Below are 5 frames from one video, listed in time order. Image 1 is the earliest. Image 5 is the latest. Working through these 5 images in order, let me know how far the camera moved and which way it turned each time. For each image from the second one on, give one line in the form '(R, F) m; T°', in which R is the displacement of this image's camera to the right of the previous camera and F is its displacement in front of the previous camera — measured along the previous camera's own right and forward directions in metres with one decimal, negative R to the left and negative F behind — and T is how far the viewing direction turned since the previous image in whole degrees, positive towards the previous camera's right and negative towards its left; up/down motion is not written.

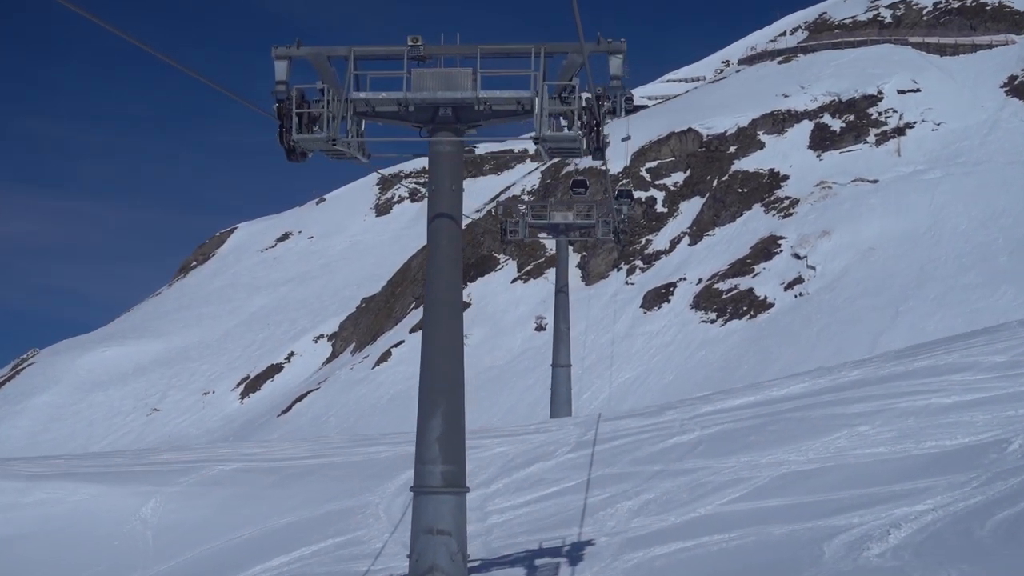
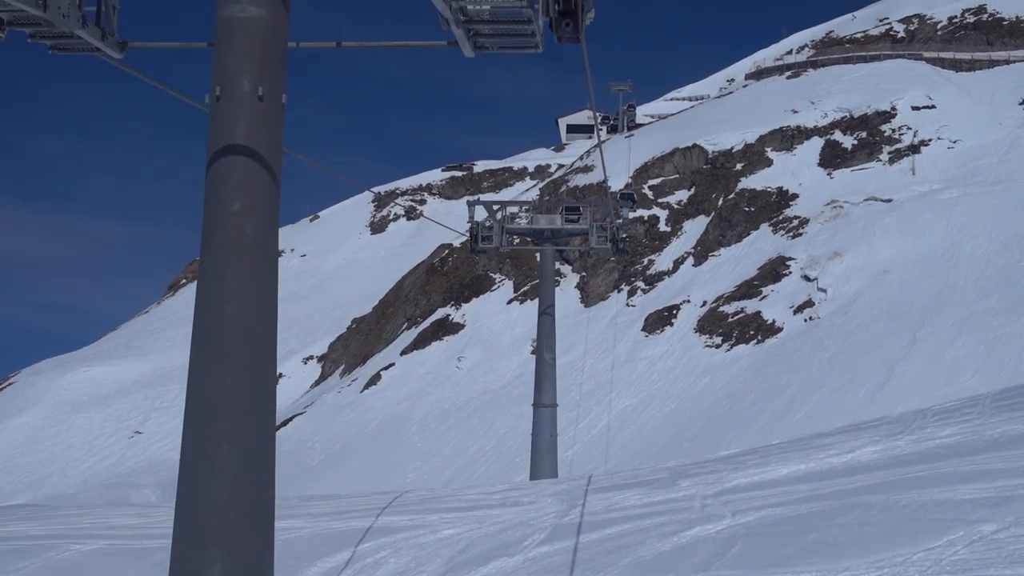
(+0.3, +2.5) m; 0°
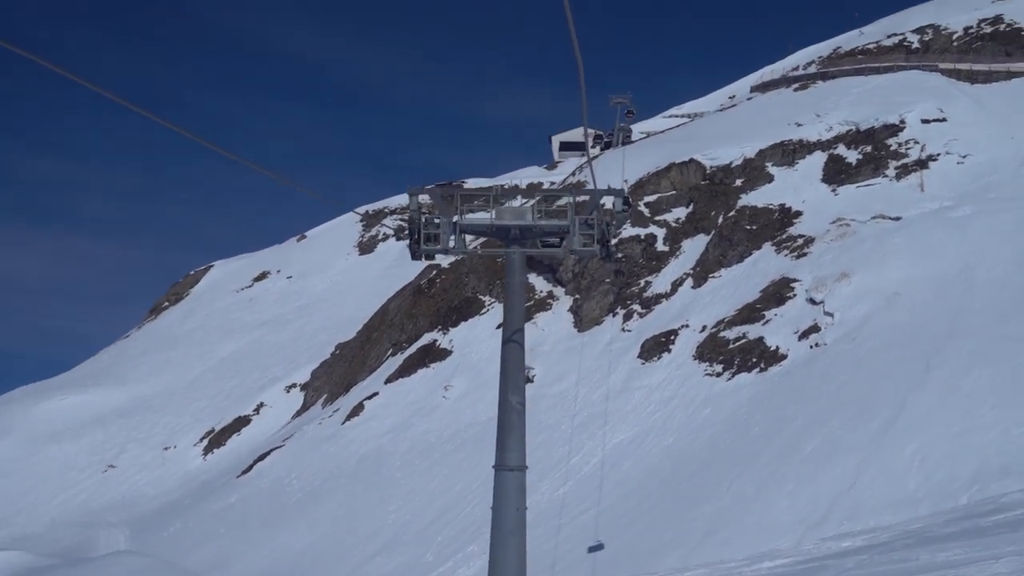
(+0.4, +2.8) m; 0°
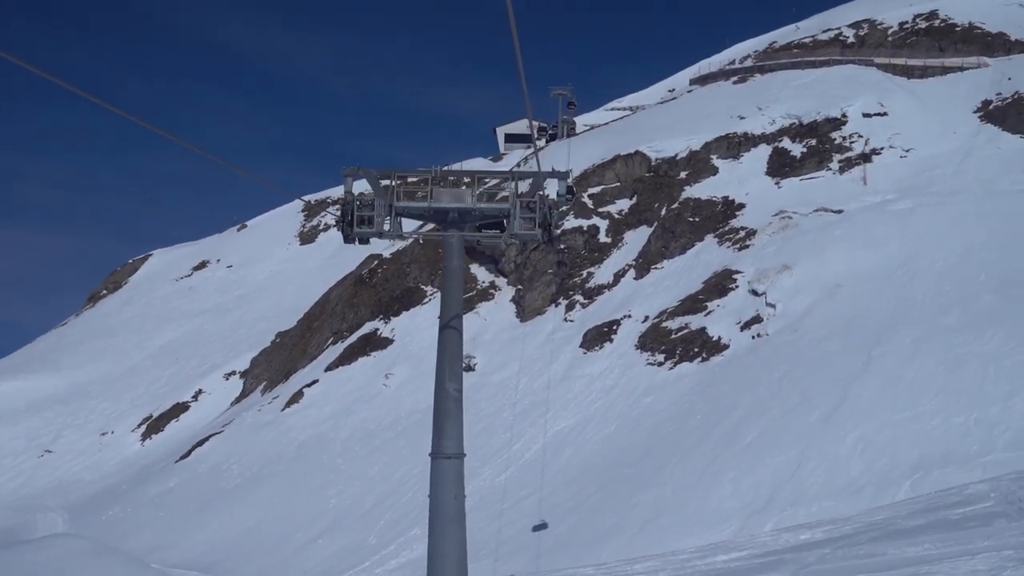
(+0.4, +0.5) m; +3°
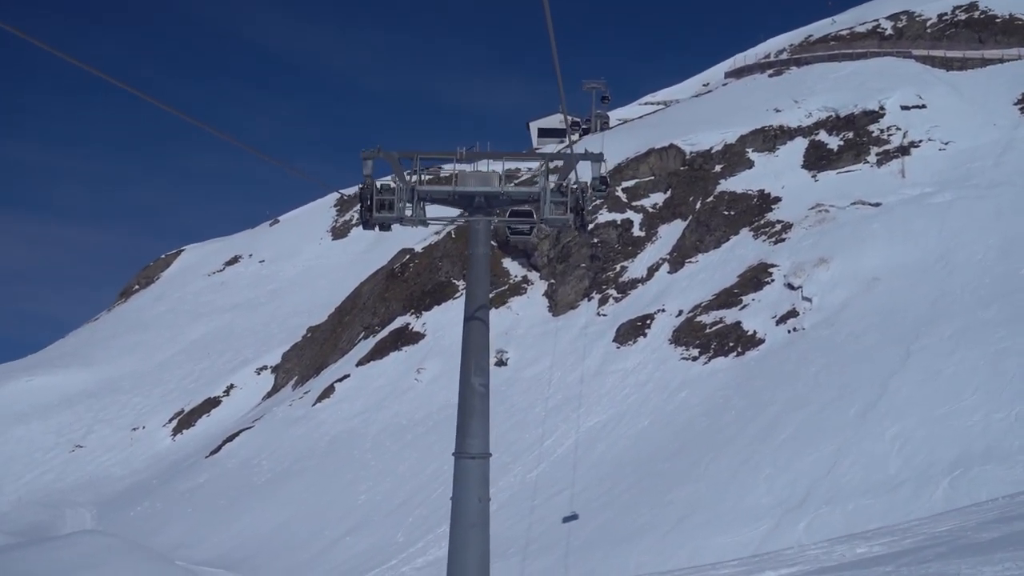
(-0.2, +0.2) m; -2°
